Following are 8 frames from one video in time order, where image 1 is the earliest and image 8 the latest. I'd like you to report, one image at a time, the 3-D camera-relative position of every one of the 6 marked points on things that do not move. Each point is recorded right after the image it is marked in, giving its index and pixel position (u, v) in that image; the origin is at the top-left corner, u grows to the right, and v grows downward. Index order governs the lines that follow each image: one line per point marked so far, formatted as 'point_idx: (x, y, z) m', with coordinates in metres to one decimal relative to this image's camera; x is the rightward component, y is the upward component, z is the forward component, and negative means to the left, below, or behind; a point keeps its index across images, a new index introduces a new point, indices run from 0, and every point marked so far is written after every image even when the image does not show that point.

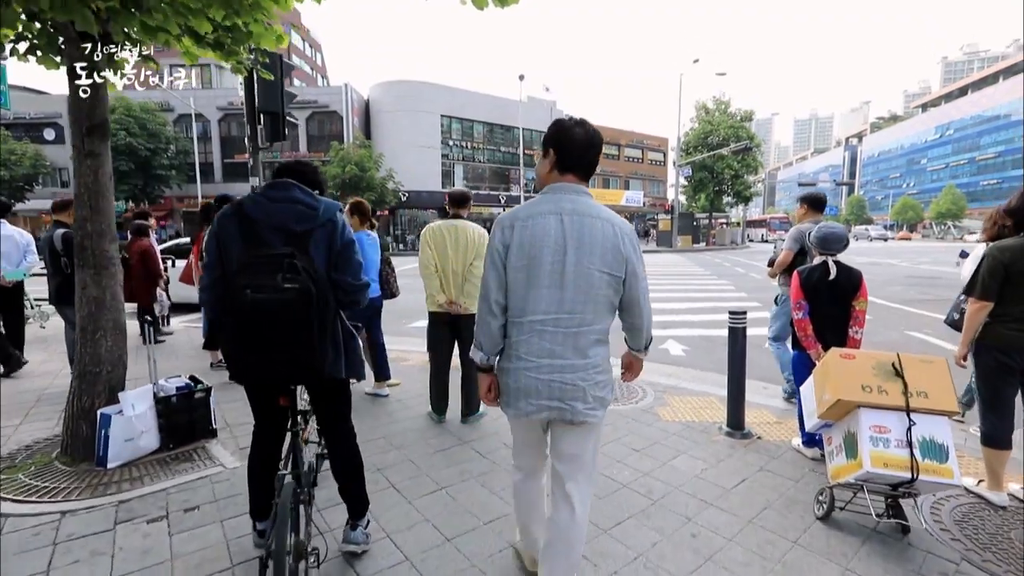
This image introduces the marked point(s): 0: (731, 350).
0: (+1.6, -0.5, +4.1) m
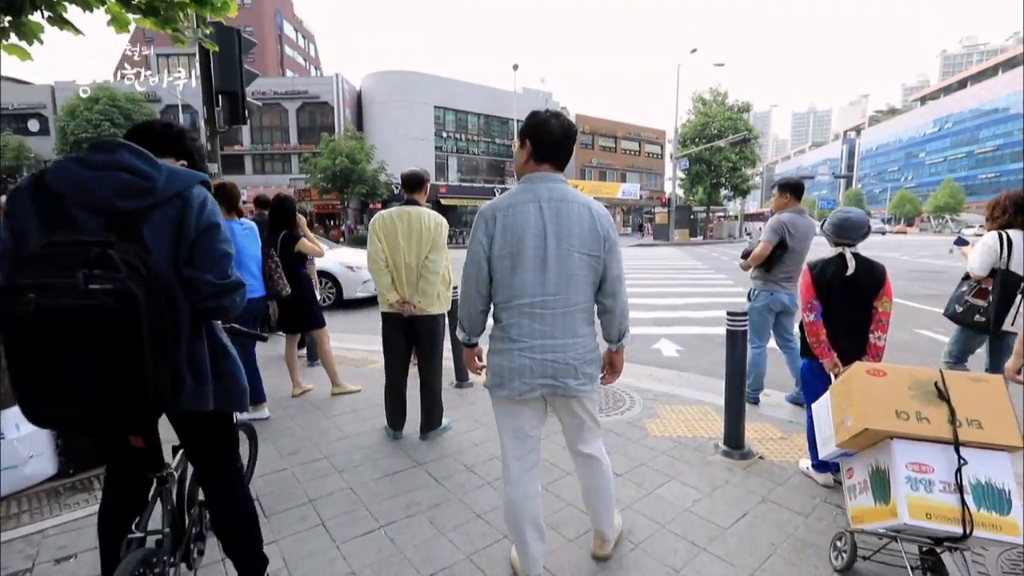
0: (+1.4, -0.4, +3.5) m
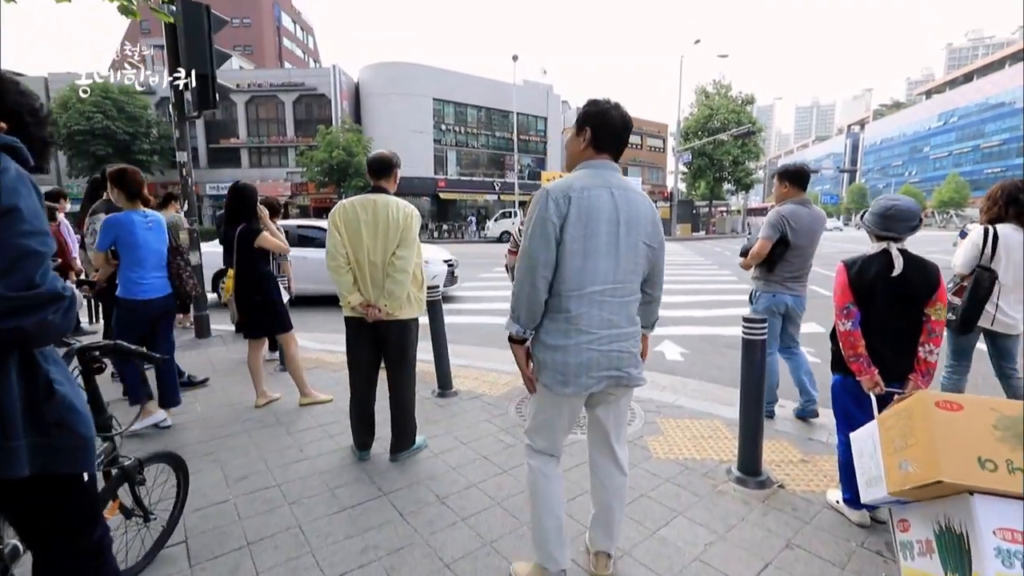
0: (+1.3, -0.4, +3.0) m
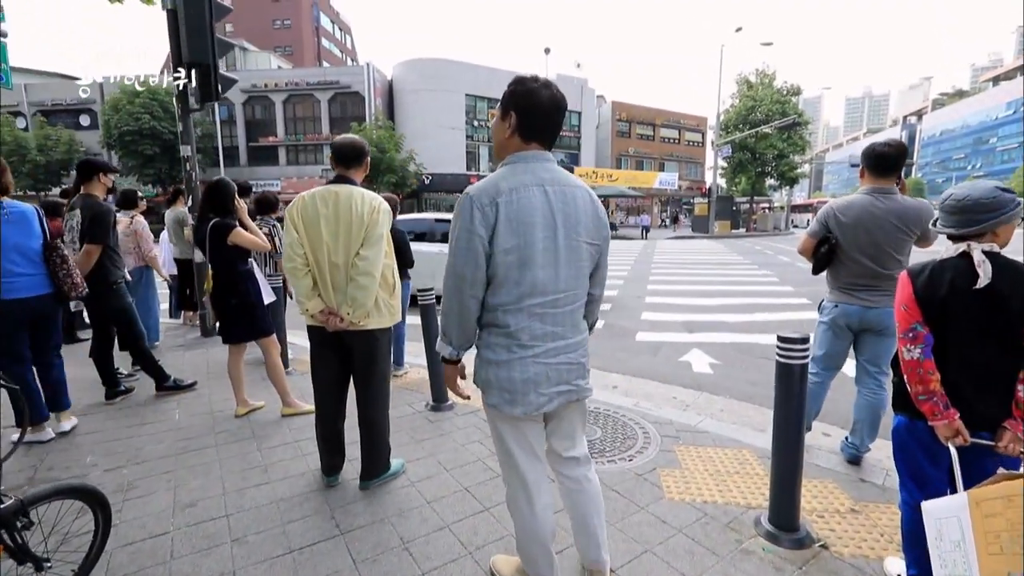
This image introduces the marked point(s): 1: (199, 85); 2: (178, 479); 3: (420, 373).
0: (+1.2, -0.5, +2.4) m
1: (-3.6, +2.3, +6.3) m
2: (-2.0, -1.1, +3.2) m
3: (-0.9, -0.8, +5.2) m
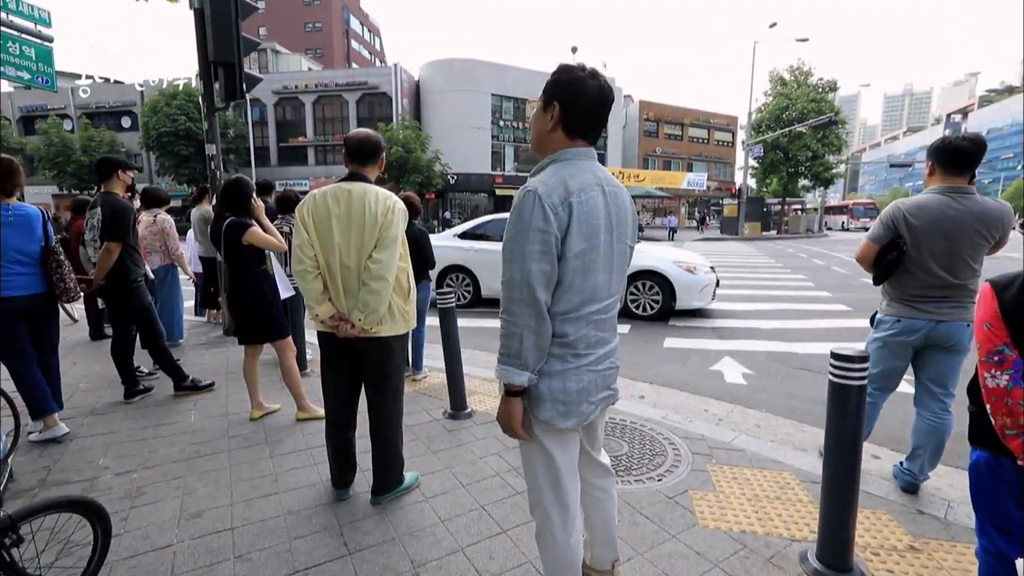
0: (+1.3, -0.5, +2.2) m
1: (-3.3, +2.3, +6.2) m
2: (-1.8, -1.1, +3.1) m
3: (-0.7, -0.8, +5.1) m
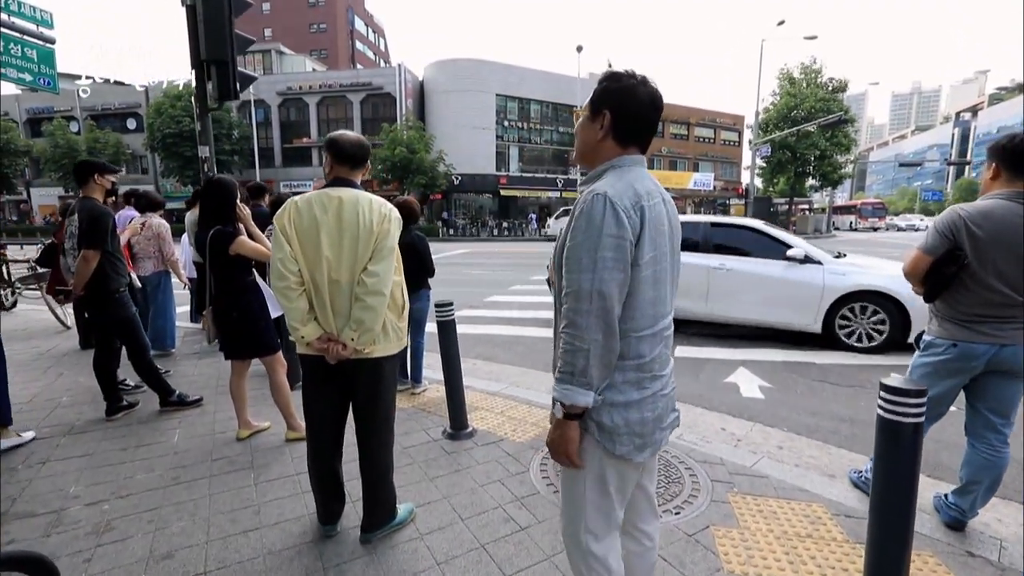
0: (+1.3, -0.6, +1.9) m
1: (-3.2, +2.2, +6.0) m
2: (-1.8, -1.2, +2.8) m
3: (-0.6, -0.9, +4.8) m
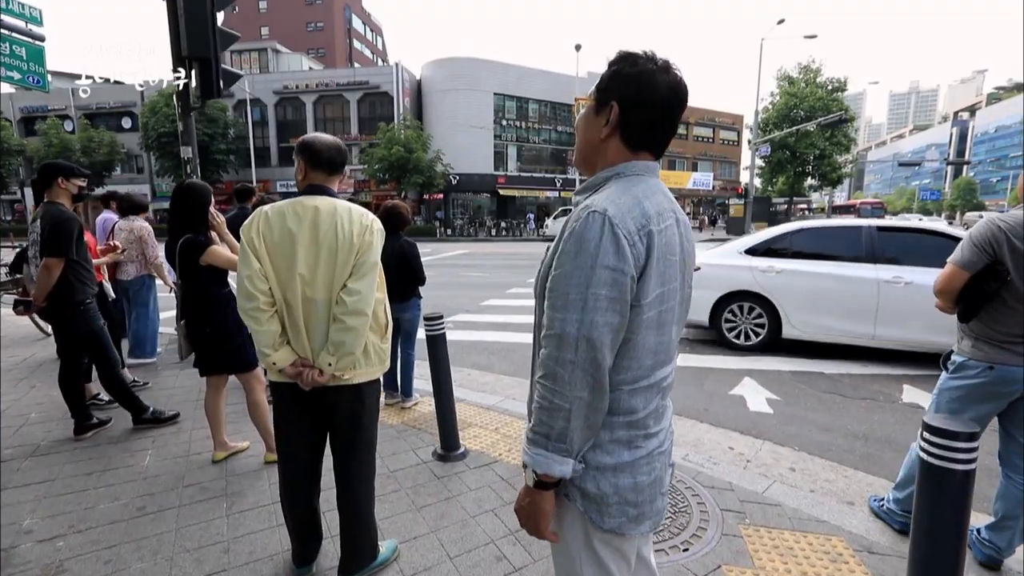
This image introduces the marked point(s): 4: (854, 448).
0: (+1.2, -0.7, +1.7) m
1: (-3.3, +2.2, +5.7) m
2: (-1.9, -1.3, +2.6) m
3: (-0.7, -1.0, +4.6) m
4: (+2.5, -1.2, +4.0) m
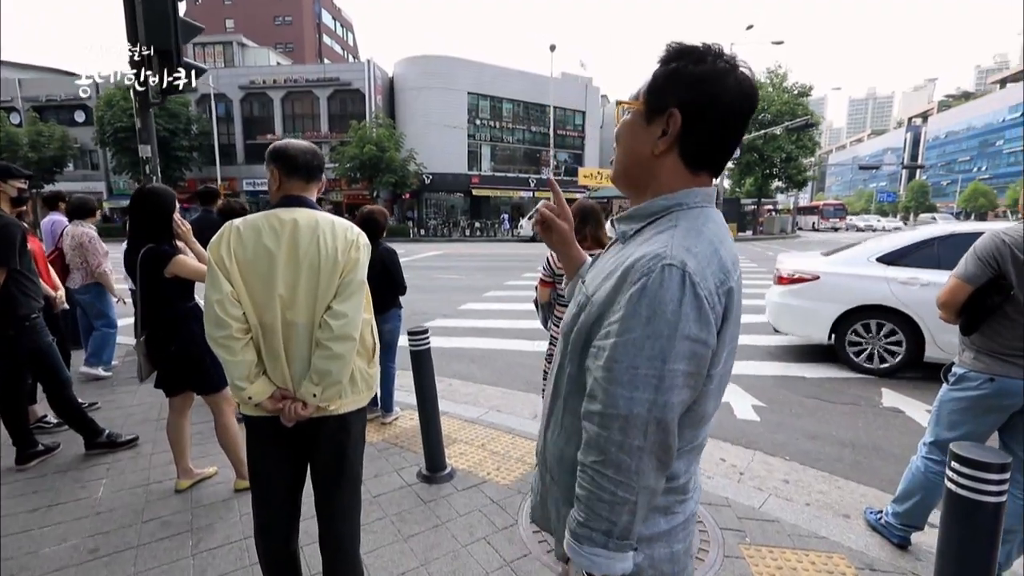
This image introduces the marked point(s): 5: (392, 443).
0: (+1.3, -0.8, +1.6) m
1: (-3.5, +2.1, +5.4) m
2: (-1.9, -1.3, +2.3) m
3: (-0.8, -1.1, +4.4) m
4: (+2.4, -1.3, +4.0) m
5: (-0.9, -1.1, +3.9) m
